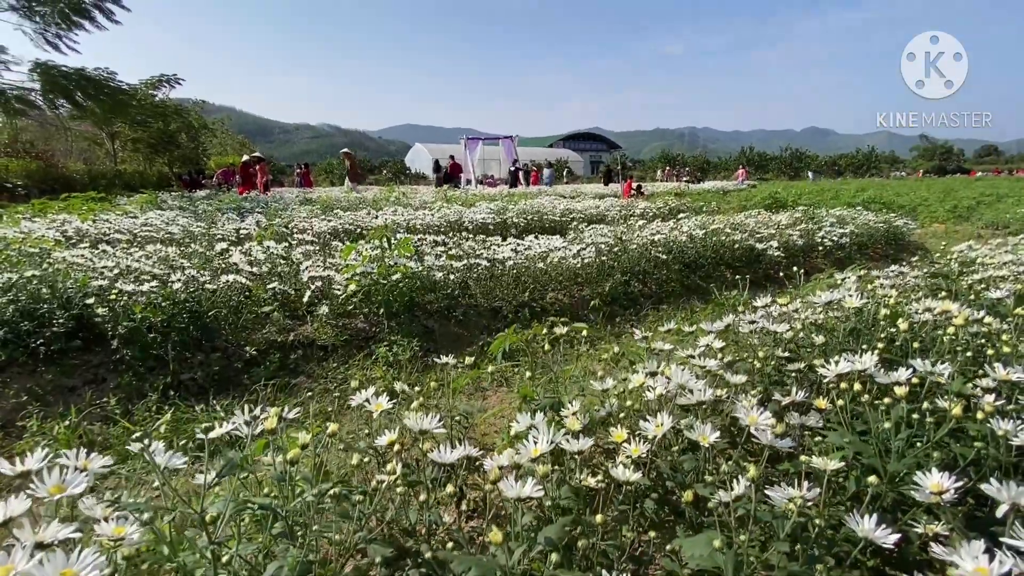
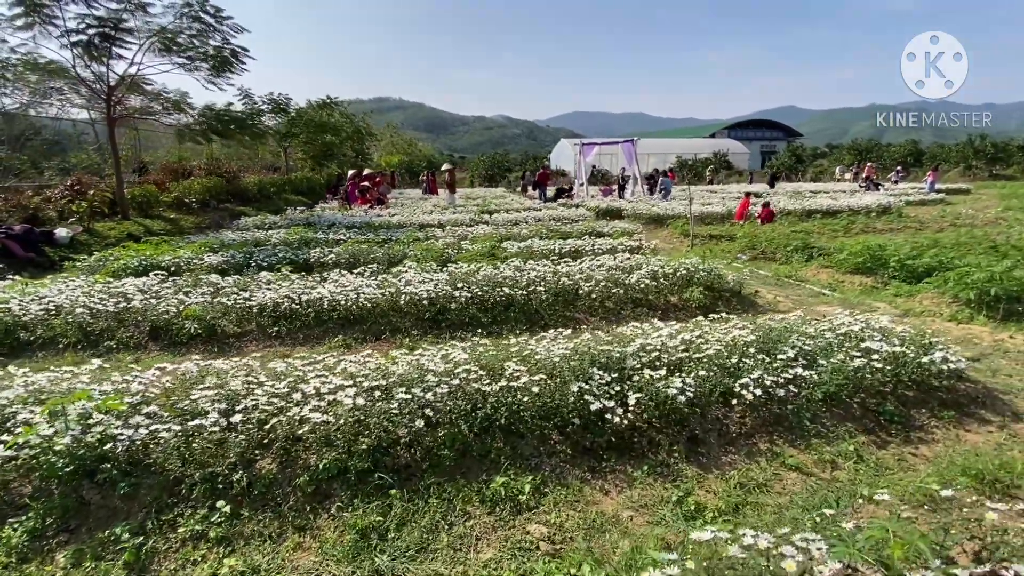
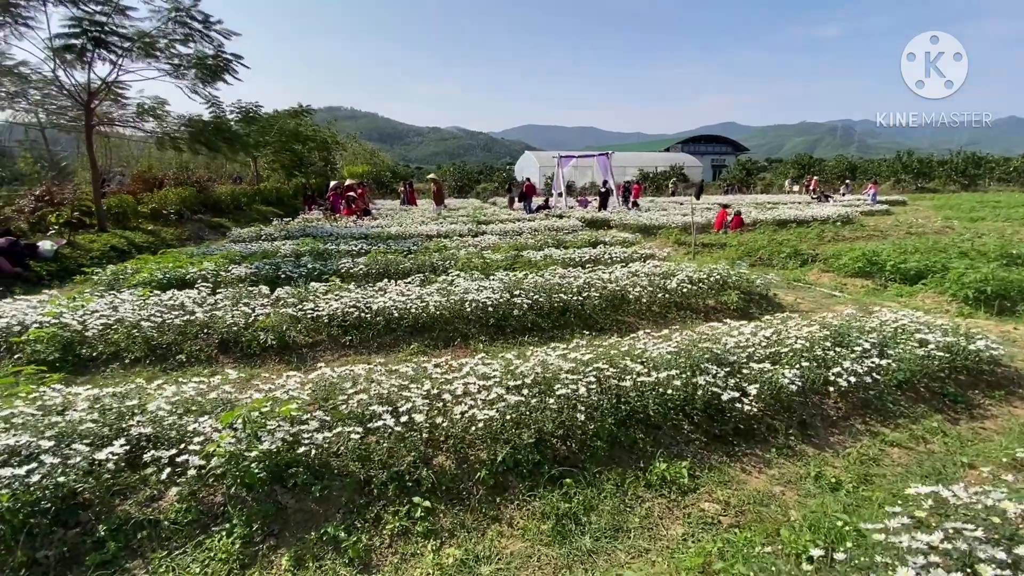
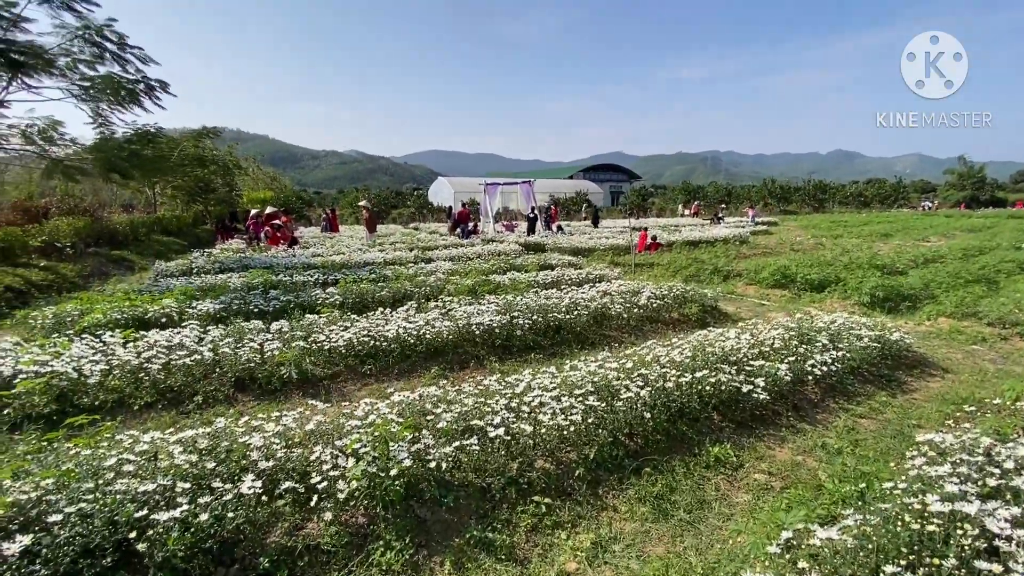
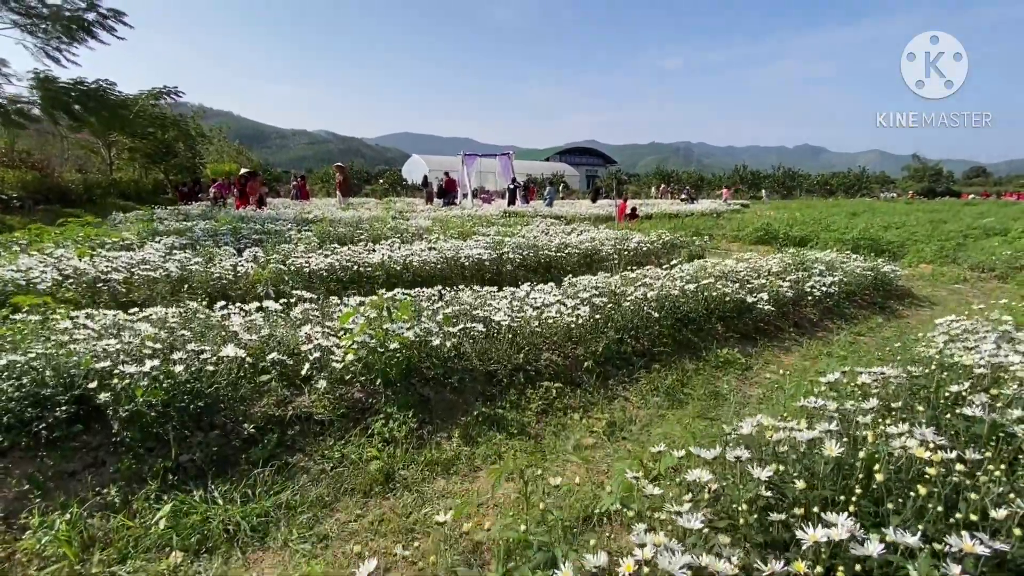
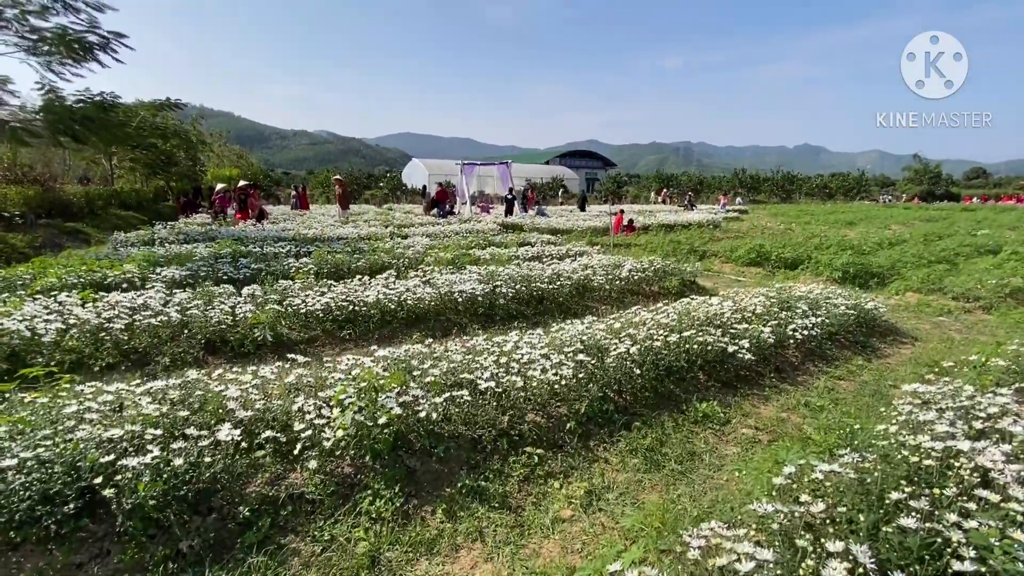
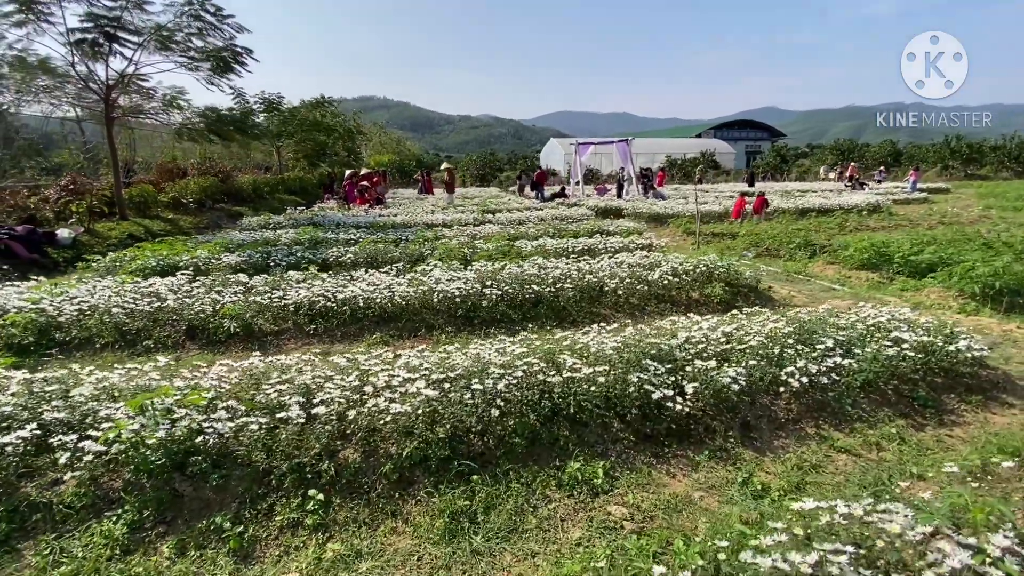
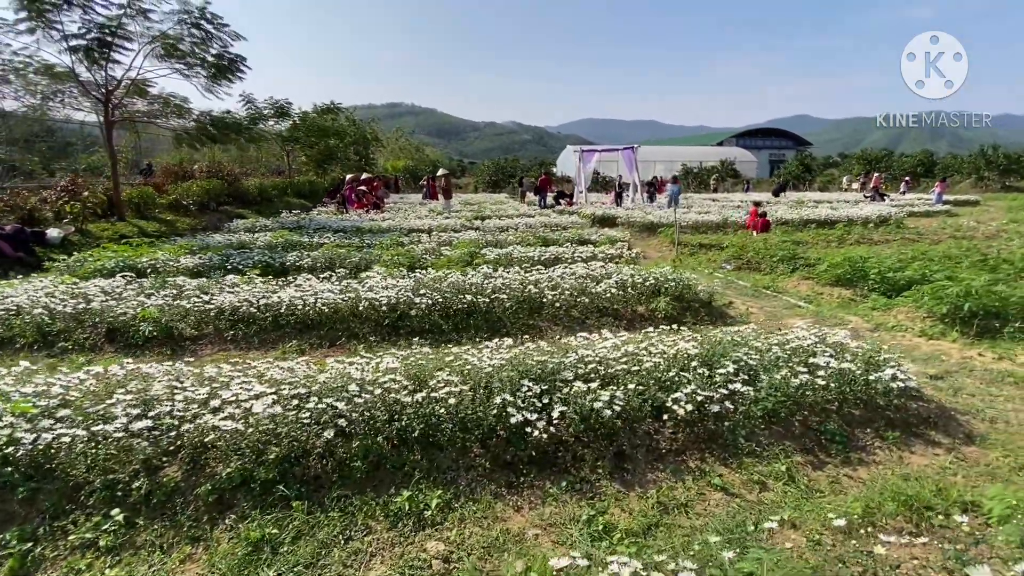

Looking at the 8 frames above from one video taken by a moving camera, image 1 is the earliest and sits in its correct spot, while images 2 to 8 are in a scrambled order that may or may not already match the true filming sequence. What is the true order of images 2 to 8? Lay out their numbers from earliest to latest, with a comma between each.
5, 6, 4, 3, 7, 2, 8
